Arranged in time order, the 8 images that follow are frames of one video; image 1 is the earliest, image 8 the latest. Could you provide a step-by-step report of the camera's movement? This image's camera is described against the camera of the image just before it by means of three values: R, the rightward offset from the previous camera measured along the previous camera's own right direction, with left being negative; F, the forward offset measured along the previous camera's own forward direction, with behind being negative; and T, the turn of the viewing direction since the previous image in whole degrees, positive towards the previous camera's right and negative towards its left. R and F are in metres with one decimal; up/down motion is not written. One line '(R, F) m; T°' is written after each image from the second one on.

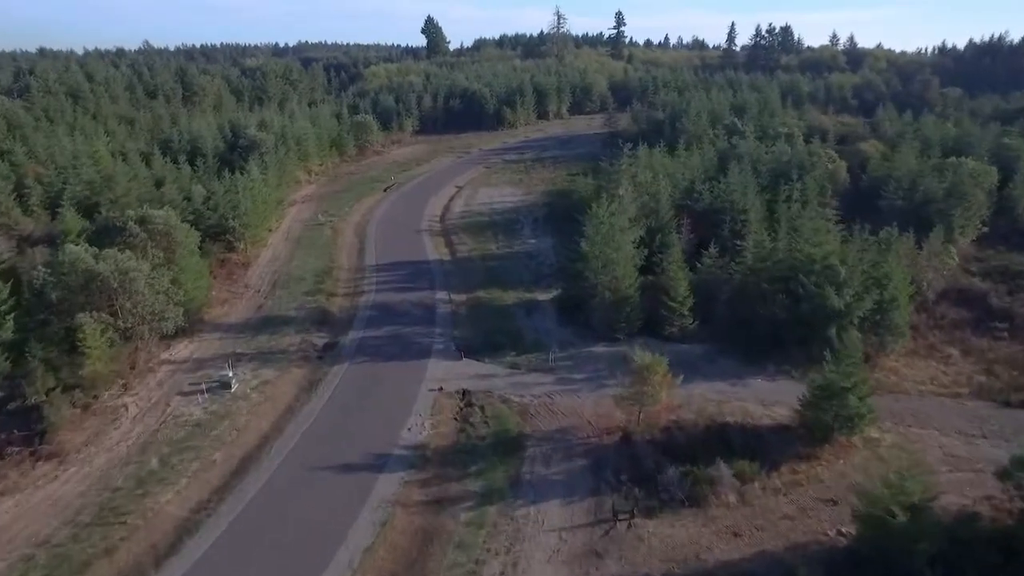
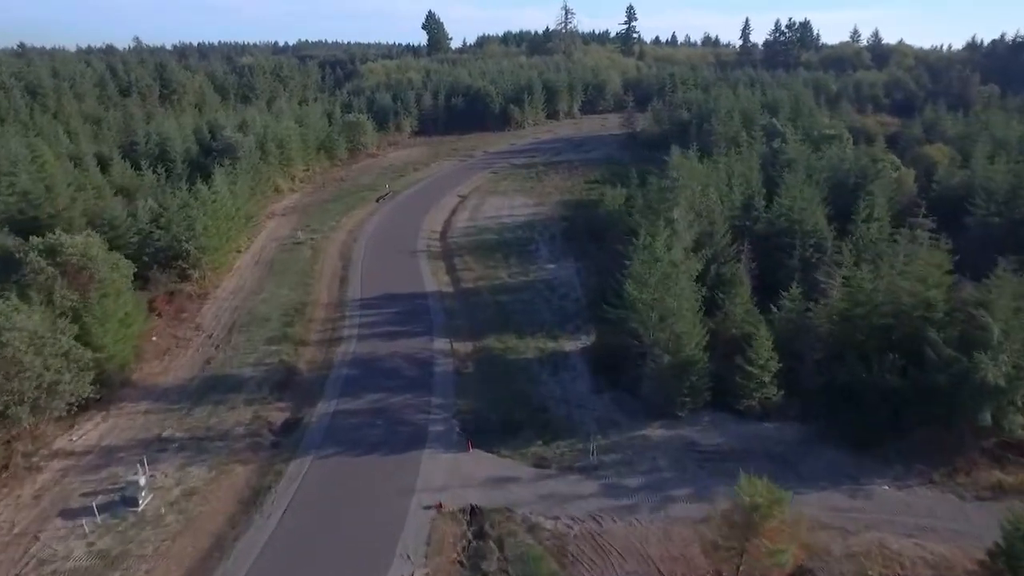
(-0.8, +7.6) m; 0°
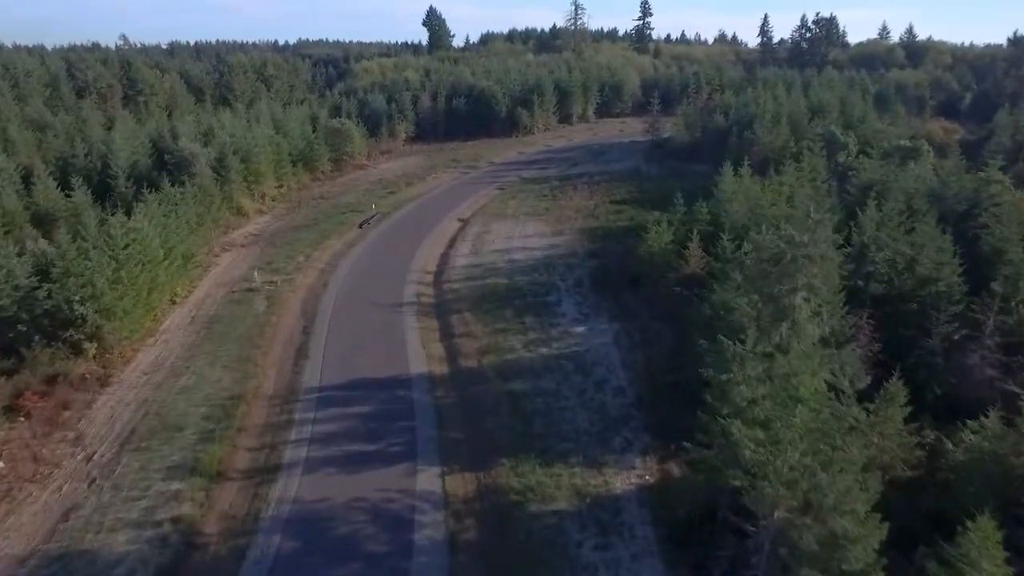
(-0.6, +9.3) m; 0°
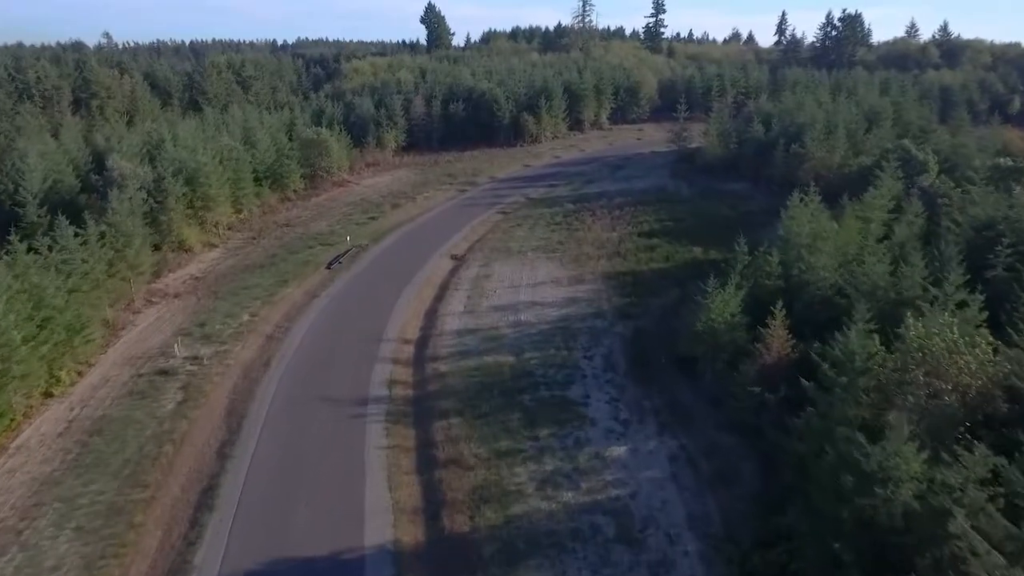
(-0.2, +8.8) m; 0°
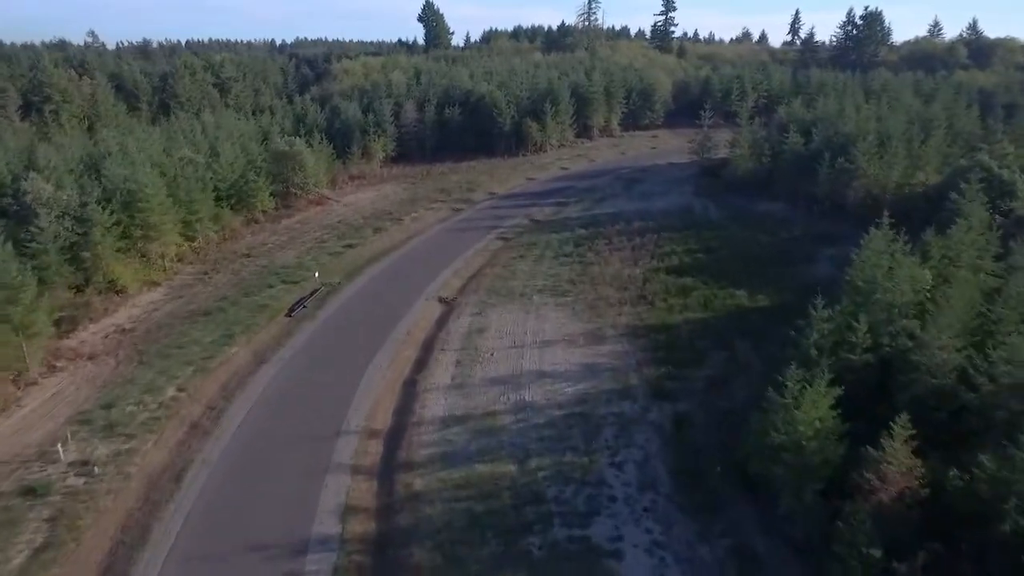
(0.0, +6.6) m; 0°
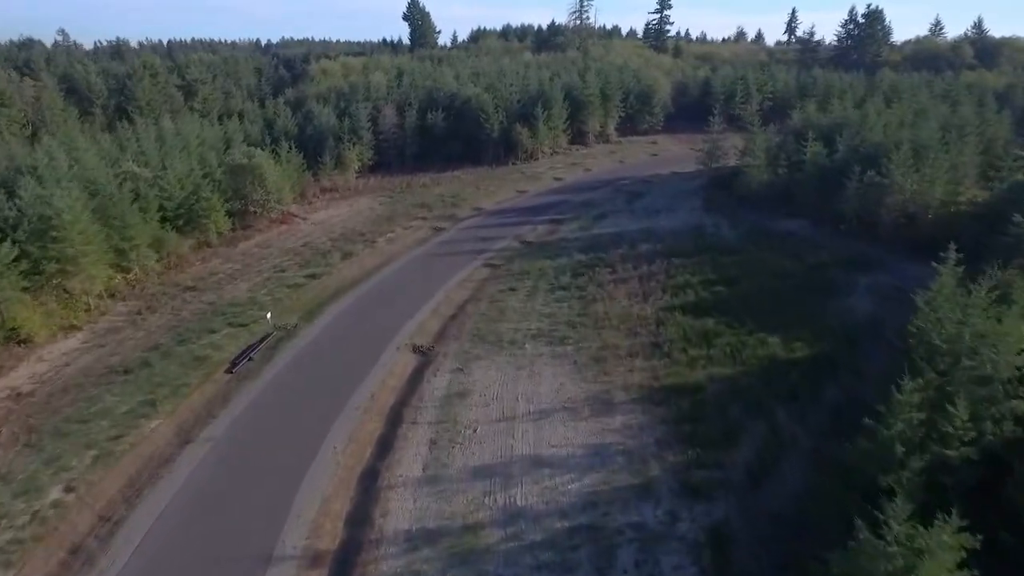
(+0.1, +5.0) m; +1°
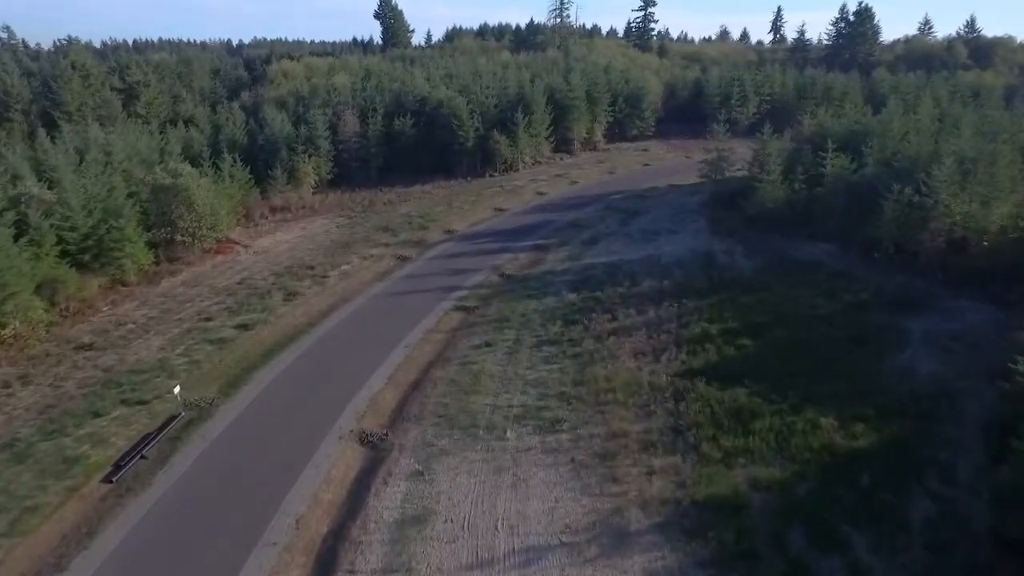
(+0.2, +5.9) m; +2°
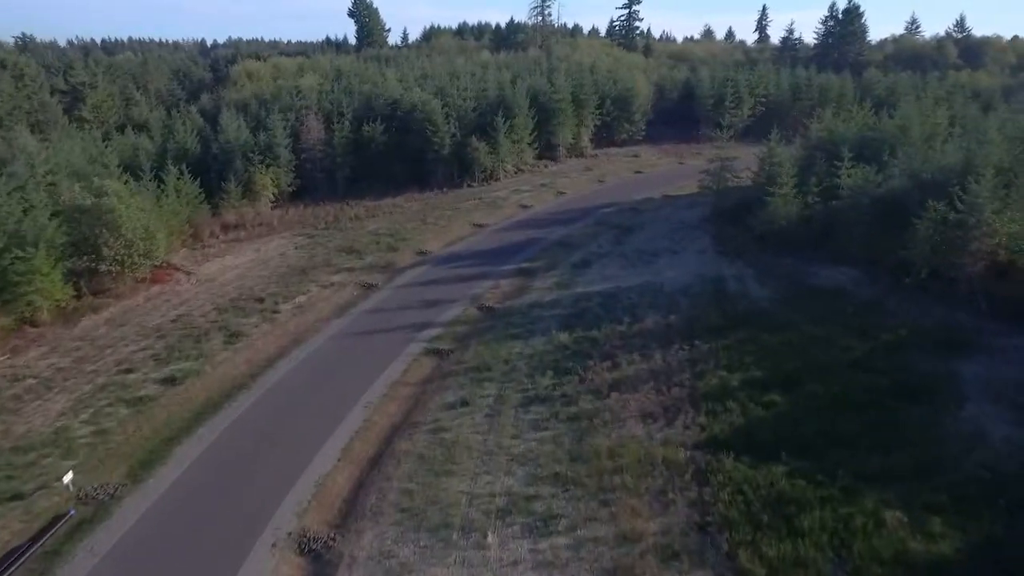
(+0.1, +4.2) m; +2°
